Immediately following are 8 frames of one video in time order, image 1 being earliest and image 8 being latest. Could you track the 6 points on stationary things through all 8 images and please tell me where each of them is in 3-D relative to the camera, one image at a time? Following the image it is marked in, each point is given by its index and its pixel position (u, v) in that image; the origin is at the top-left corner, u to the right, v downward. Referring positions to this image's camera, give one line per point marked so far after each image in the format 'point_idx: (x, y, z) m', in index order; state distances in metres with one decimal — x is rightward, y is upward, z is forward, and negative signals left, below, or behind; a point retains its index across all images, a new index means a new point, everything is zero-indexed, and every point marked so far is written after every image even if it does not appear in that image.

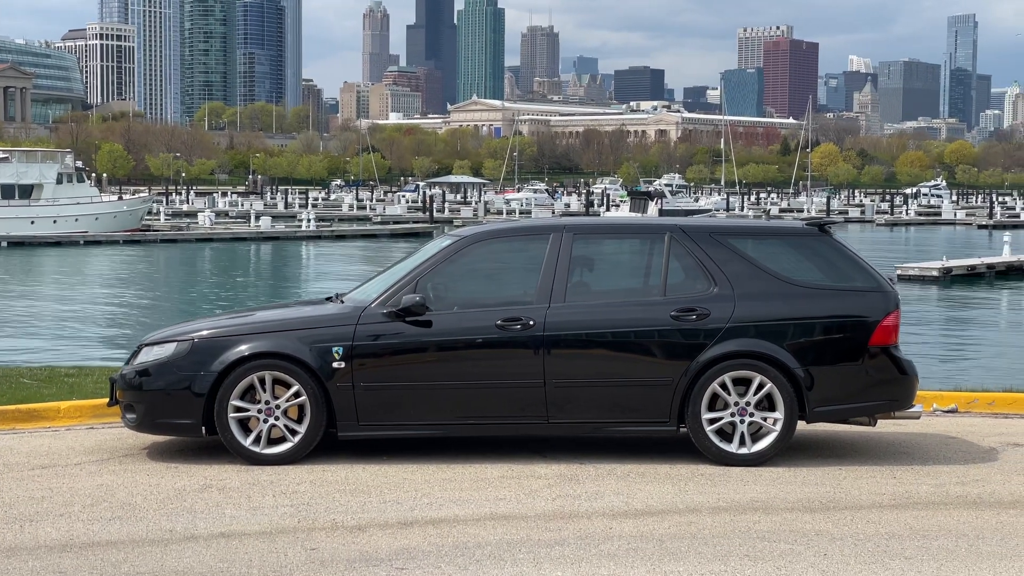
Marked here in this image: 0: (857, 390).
0: (+1.7, -0.5, +8.0) m
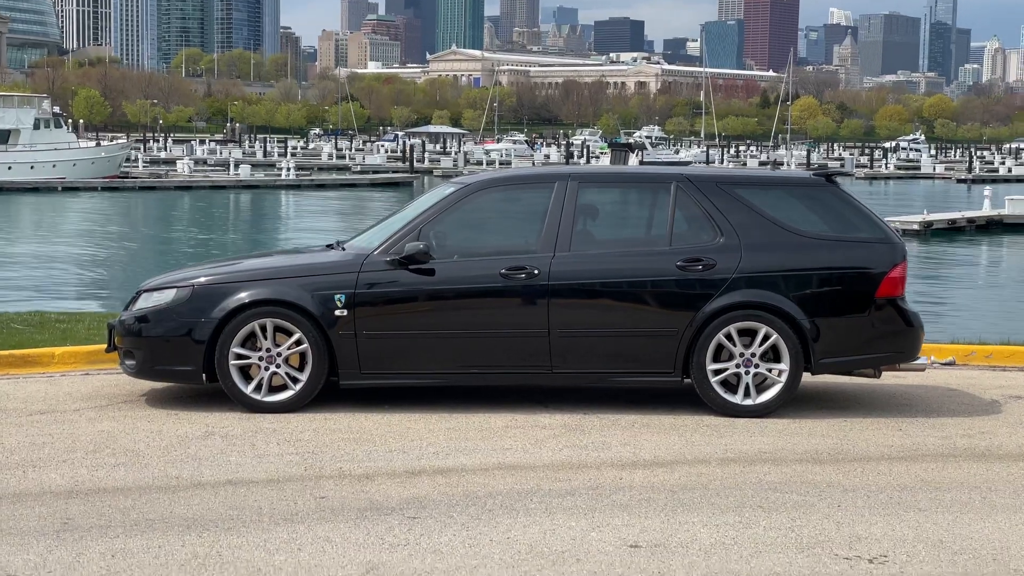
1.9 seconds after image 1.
0: (+1.7, -0.3, +8.0) m
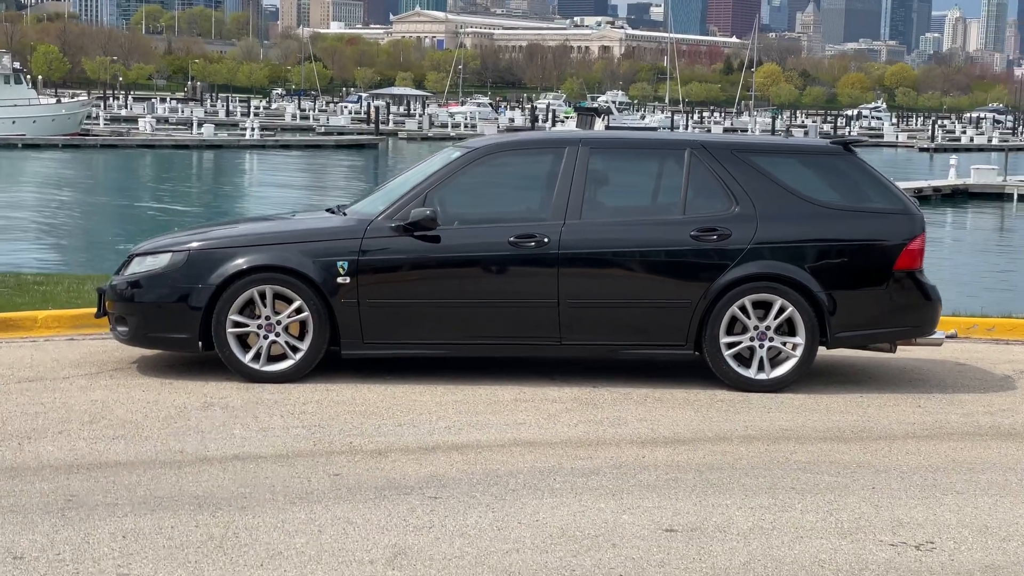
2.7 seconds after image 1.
0: (+1.7, -0.1, +7.8) m
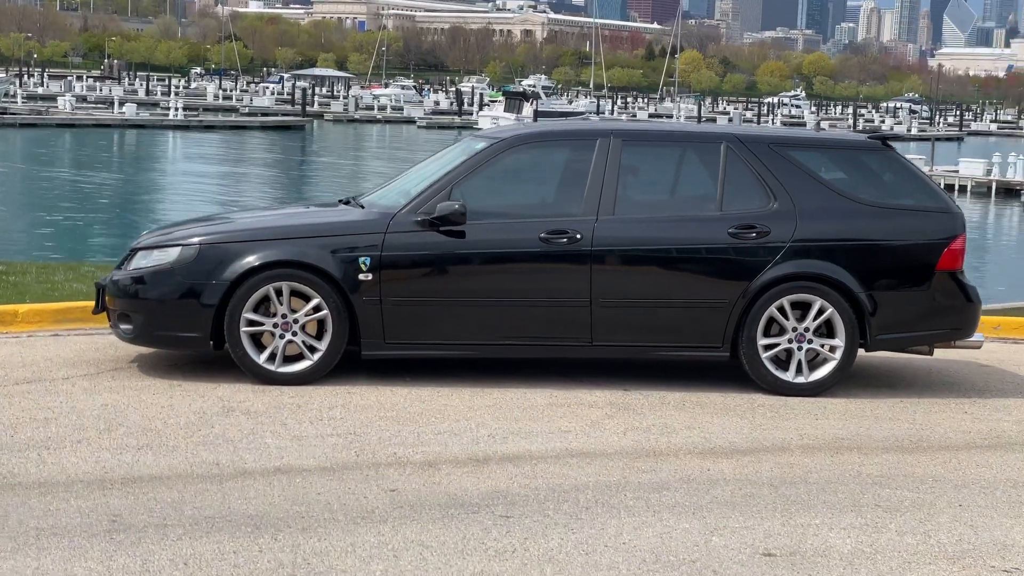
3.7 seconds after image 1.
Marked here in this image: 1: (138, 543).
0: (+1.9, -0.1, +7.5) m
1: (-1.1, -0.7, +4.7) m
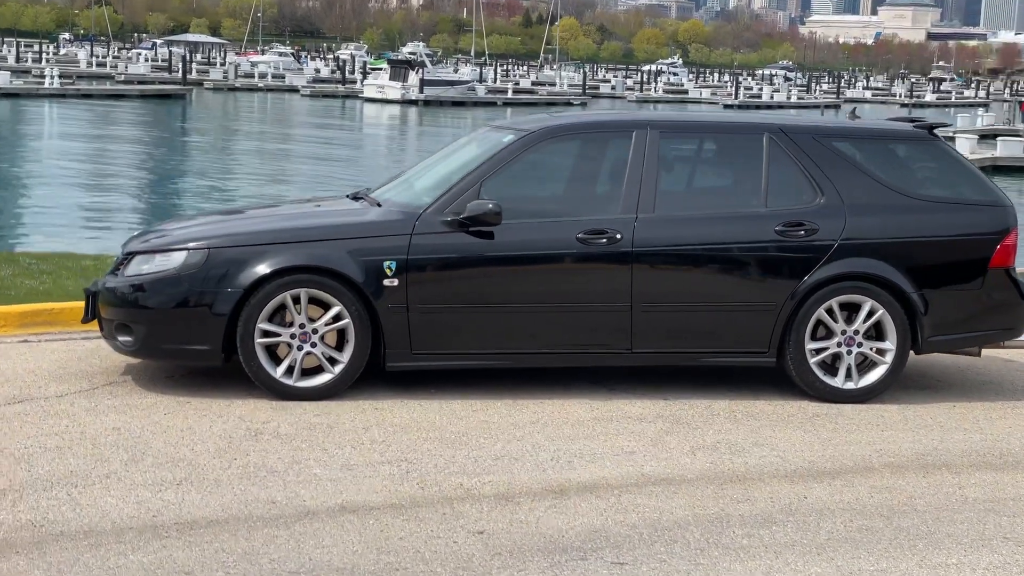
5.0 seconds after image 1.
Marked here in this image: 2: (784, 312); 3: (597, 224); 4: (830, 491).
0: (+2.0, -0.1, +7.1) m
1: (-0.7, -0.8, +4.2) m
2: (+1.1, -0.1, +7.0) m
3: (+0.4, +0.3, +6.8) m
4: (+1.0, -0.7, +5.4) m
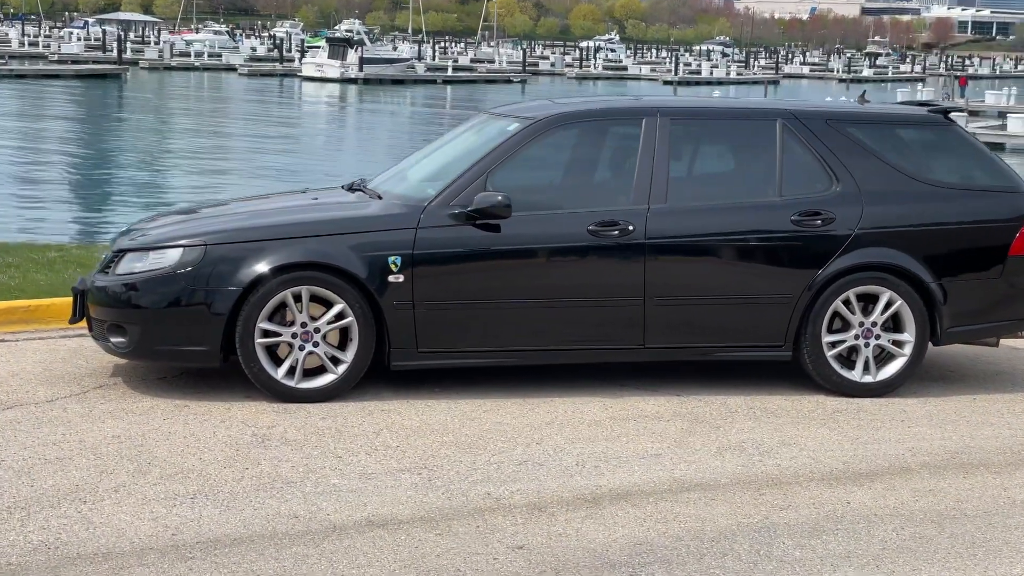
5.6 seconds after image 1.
0: (+2.0, -0.1, +7.0) m
1: (-0.6, -0.8, +3.9) m
2: (+1.2, -0.1, +6.8) m
3: (+0.4, +0.3, +6.6) m
4: (+1.1, -0.7, +5.2) m
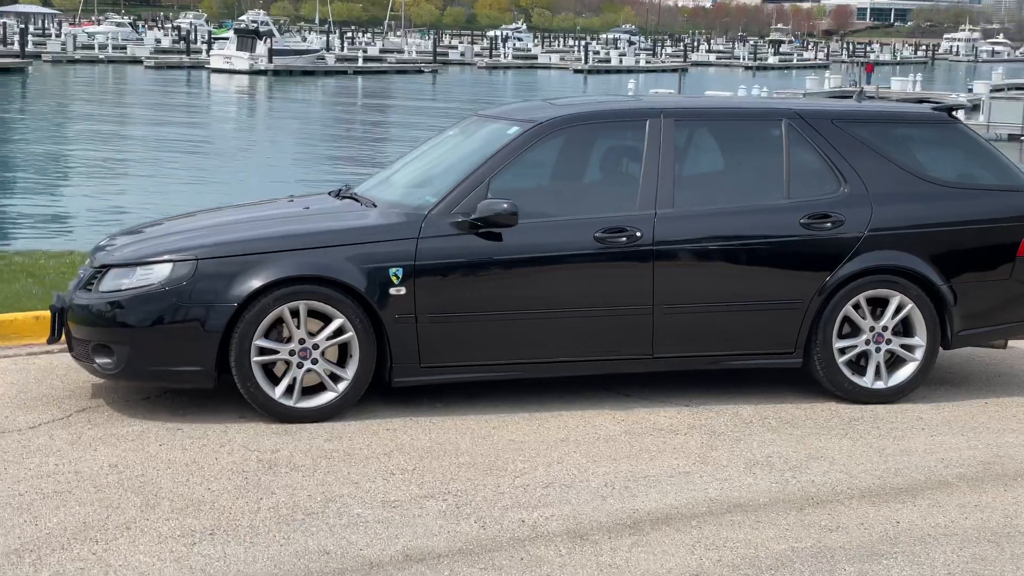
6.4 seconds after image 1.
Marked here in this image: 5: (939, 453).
0: (+2.0, -0.1, +6.8) m
1: (-0.4, -0.9, +3.6) m
2: (+1.2, -0.1, +6.6) m
3: (+0.4, +0.3, +6.3) m
4: (+1.2, -0.7, +5.0) m
5: (+1.5, -0.6, +5.8) m
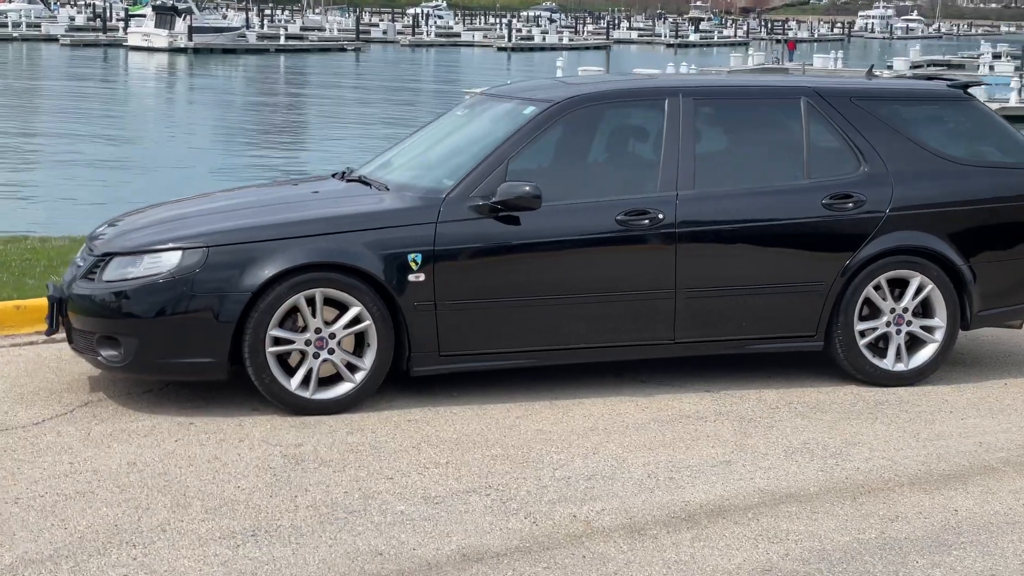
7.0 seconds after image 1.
0: (+2.1, 0.0, +6.7) m
1: (-0.2, -0.9, +3.4) m
2: (+1.2, 0.0, +6.4) m
3: (+0.5, +0.3, +6.2) m
4: (+1.4, -0.6, +4.9) m
5: (+1.6, -0.5, +5.7) m
